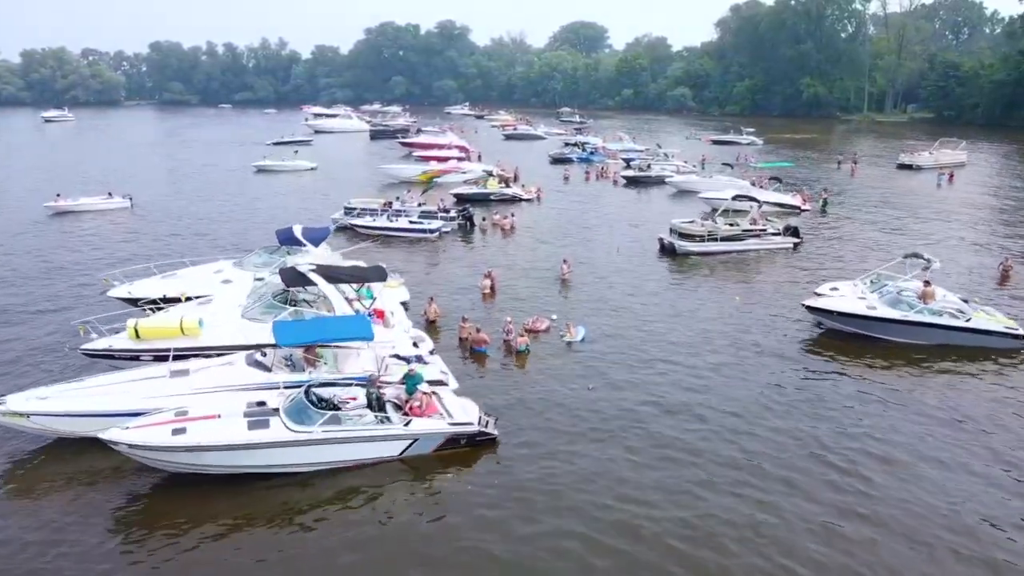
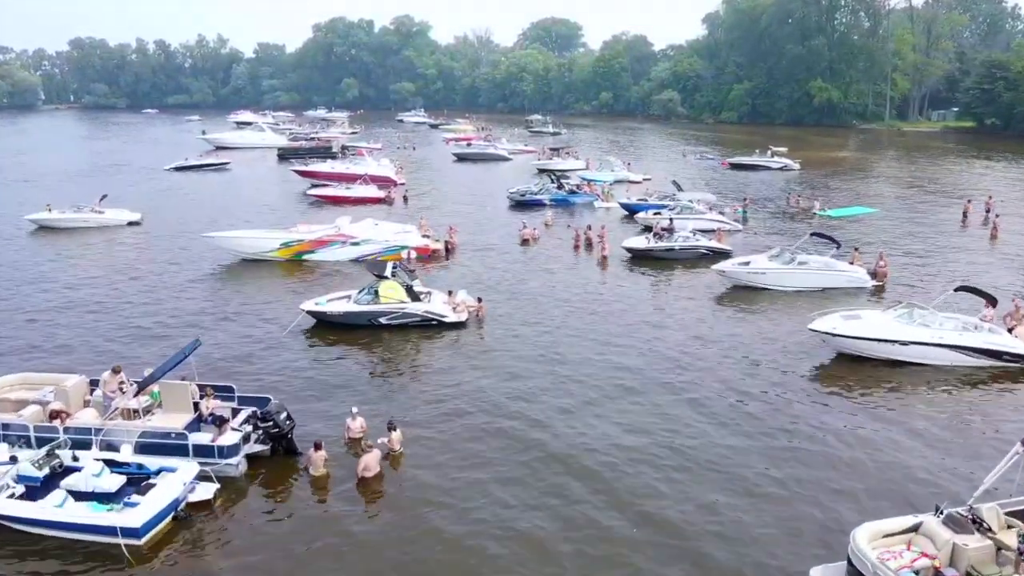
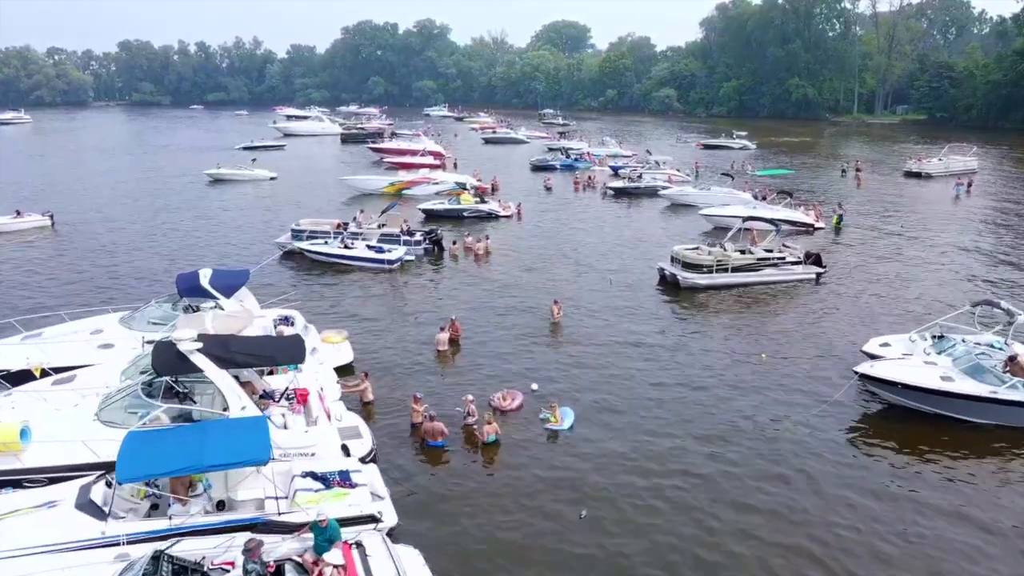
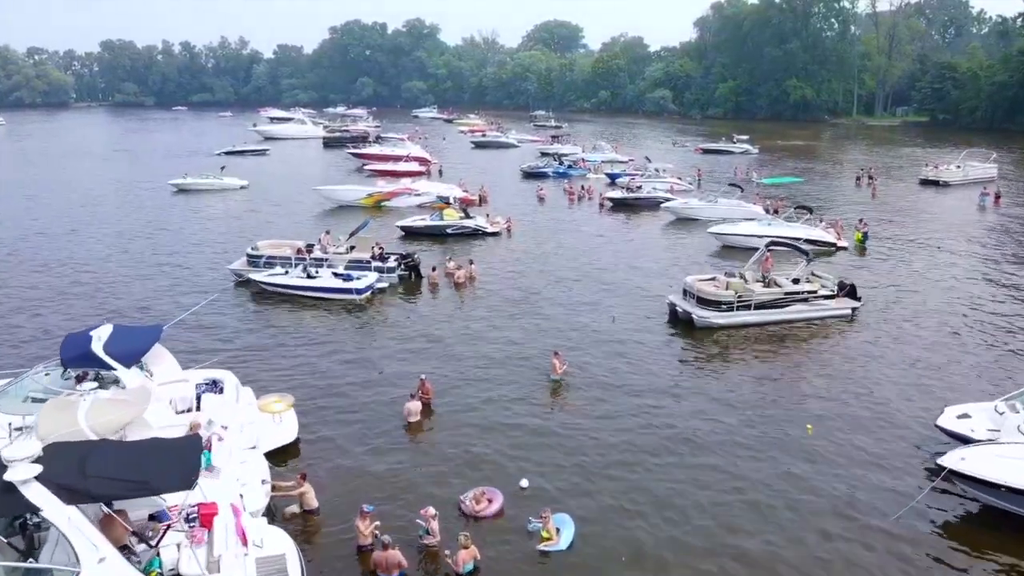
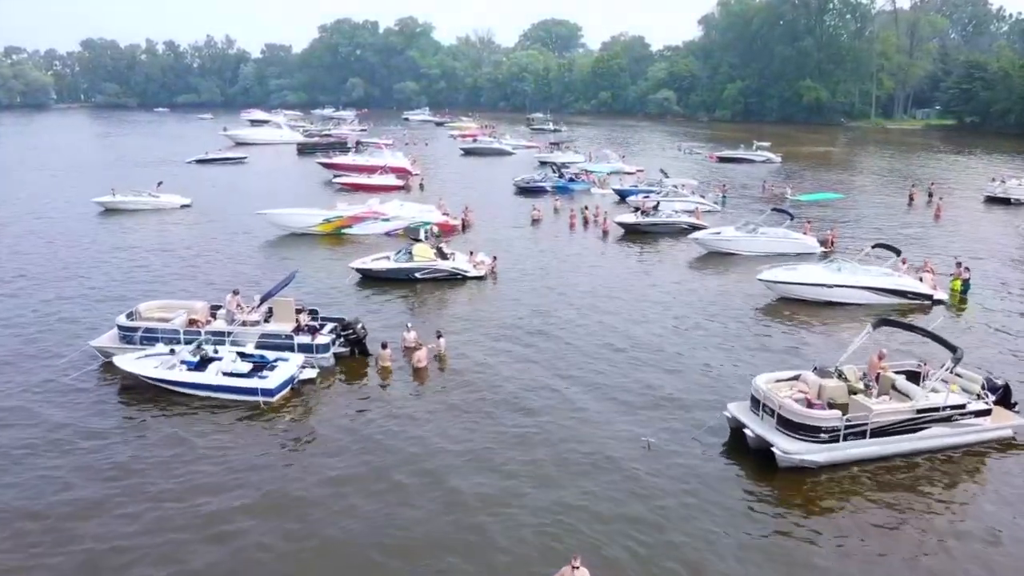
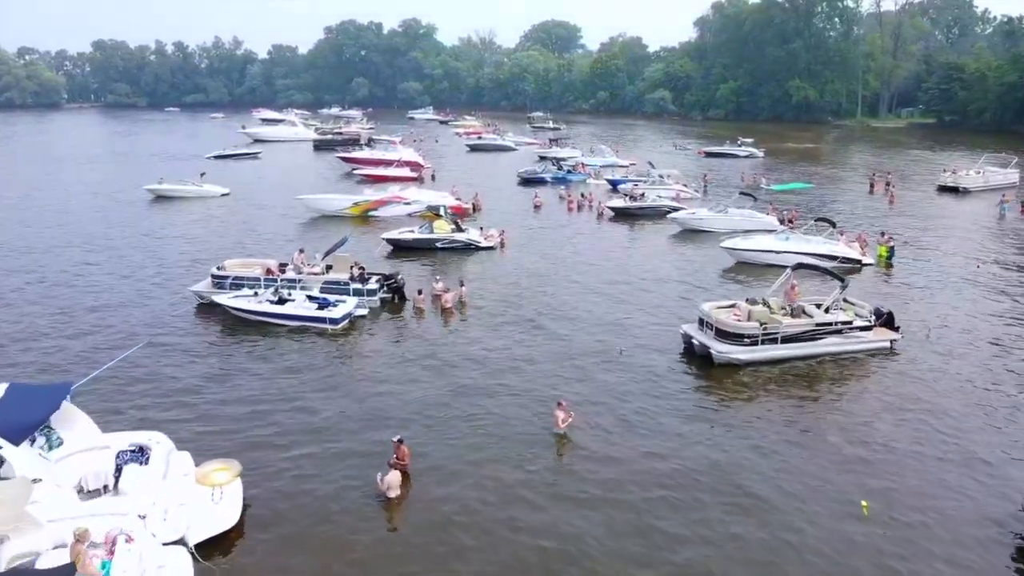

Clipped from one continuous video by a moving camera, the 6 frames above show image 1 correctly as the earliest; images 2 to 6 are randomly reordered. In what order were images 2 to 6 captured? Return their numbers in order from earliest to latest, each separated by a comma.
3, 4, 6, 5, 2
